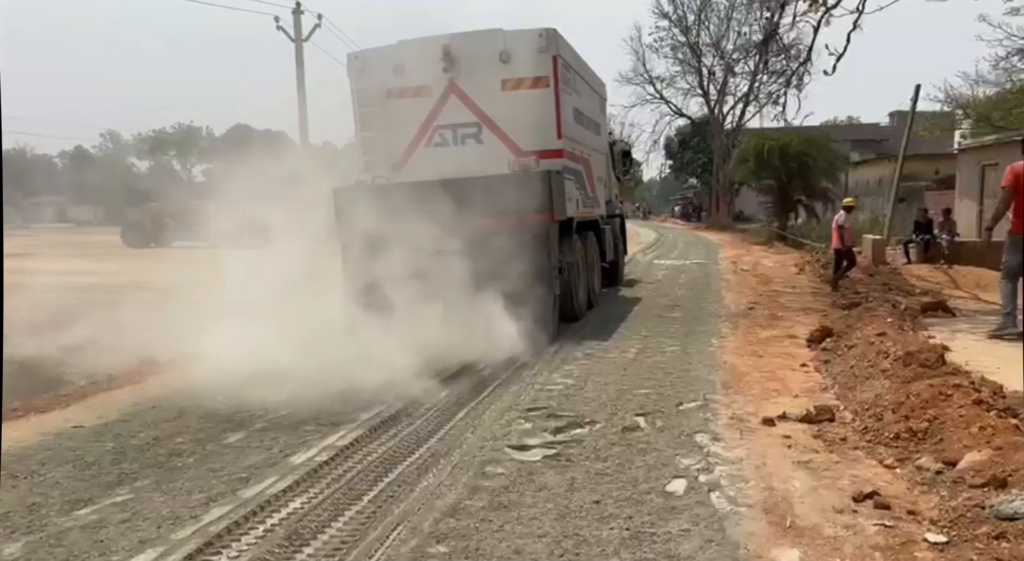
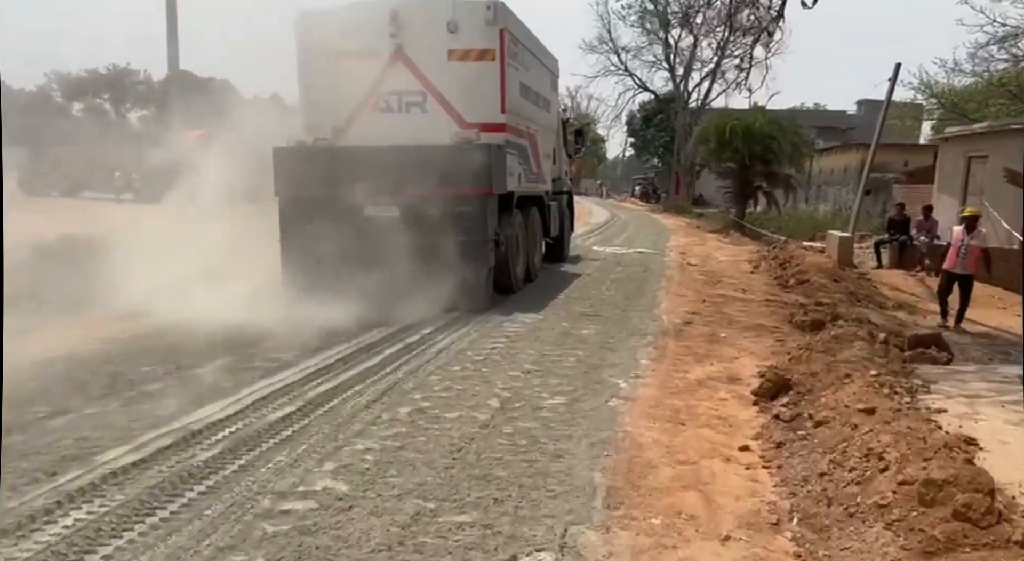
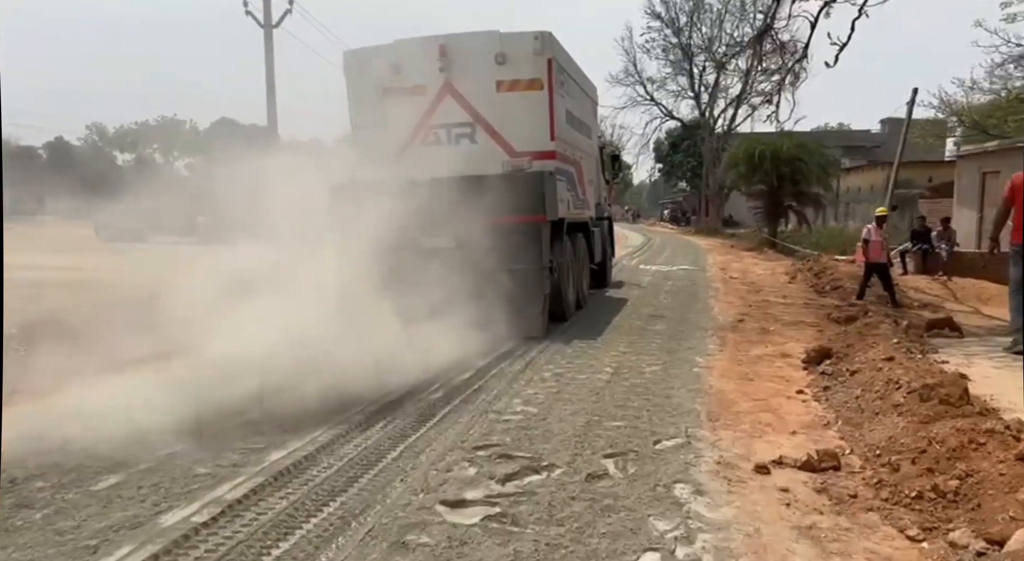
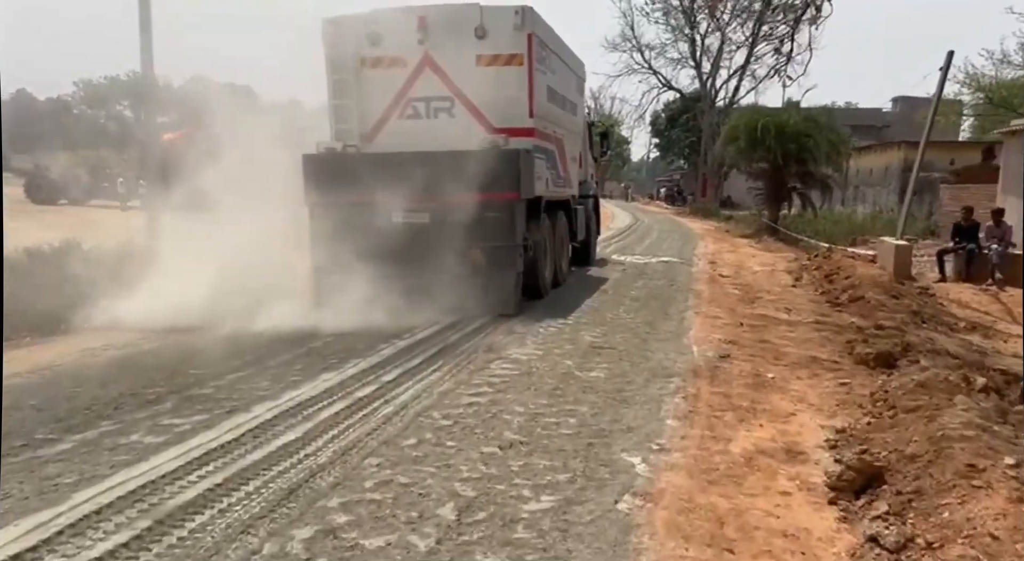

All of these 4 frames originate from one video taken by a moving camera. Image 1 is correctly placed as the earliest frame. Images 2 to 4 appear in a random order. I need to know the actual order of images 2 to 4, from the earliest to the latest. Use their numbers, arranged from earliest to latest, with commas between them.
3, 2, 4
